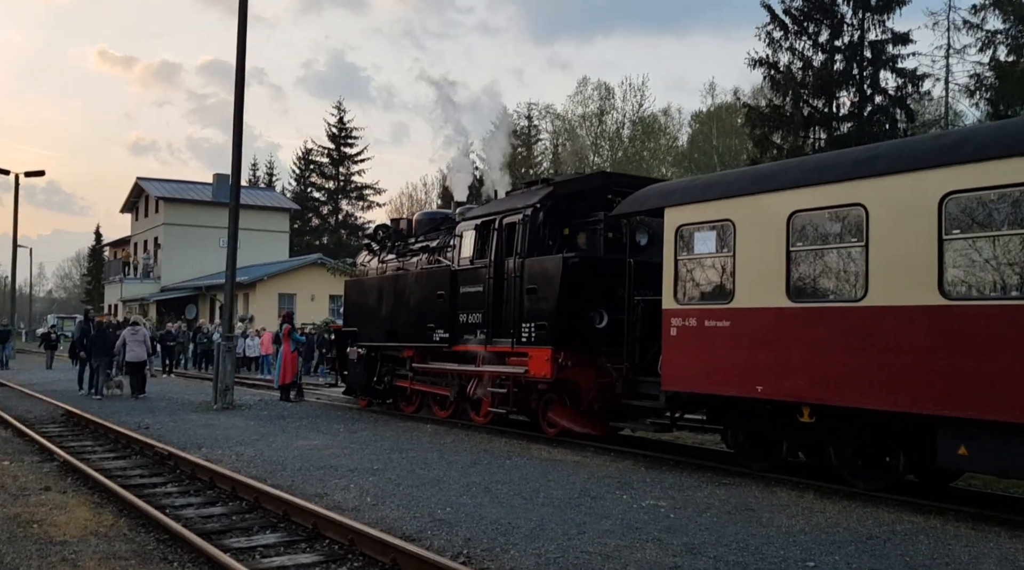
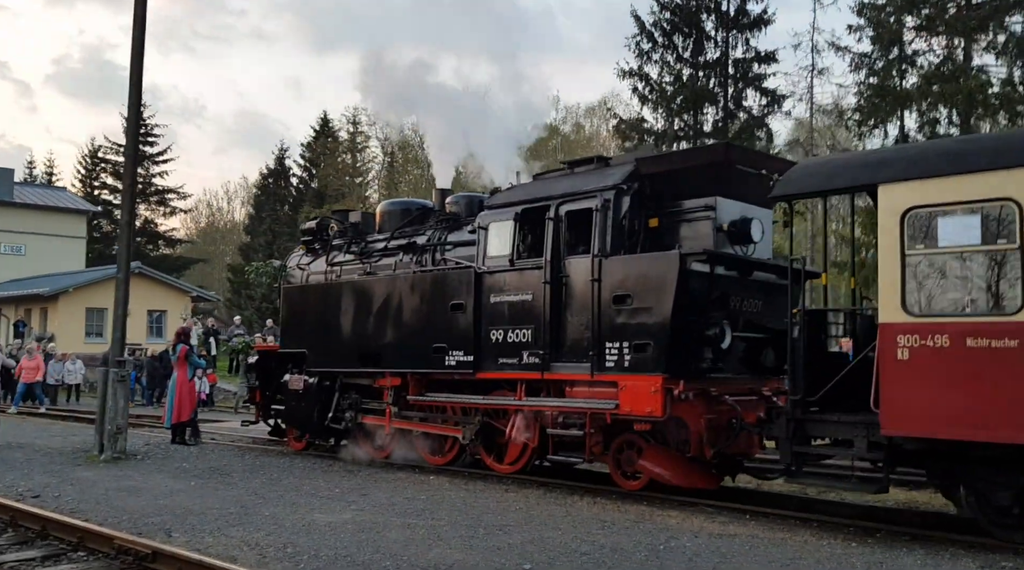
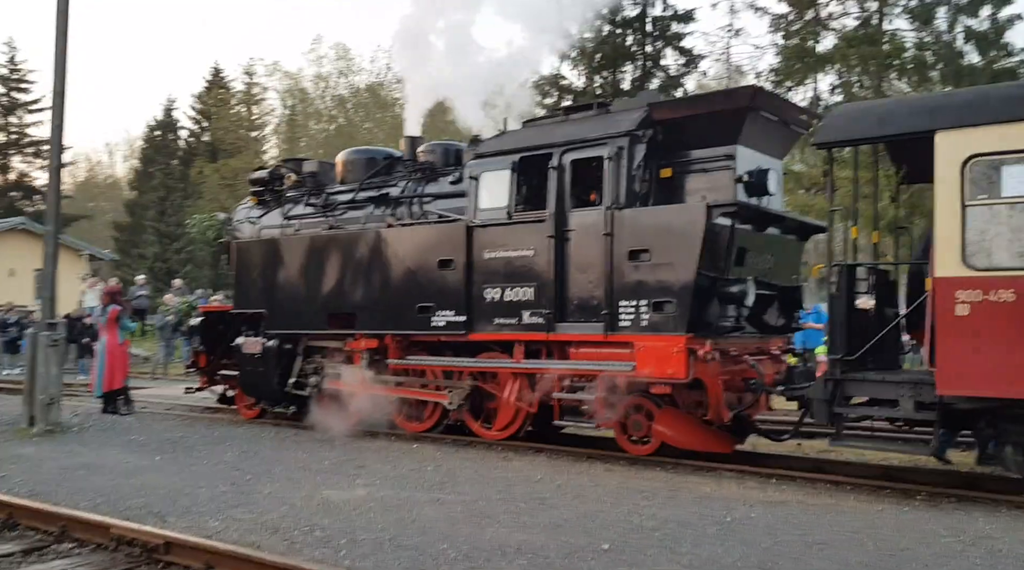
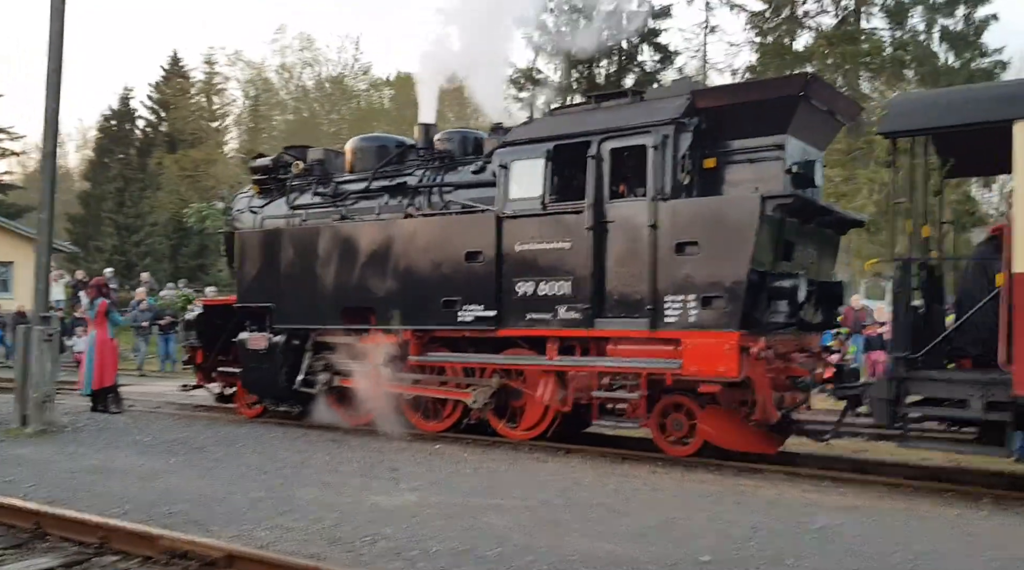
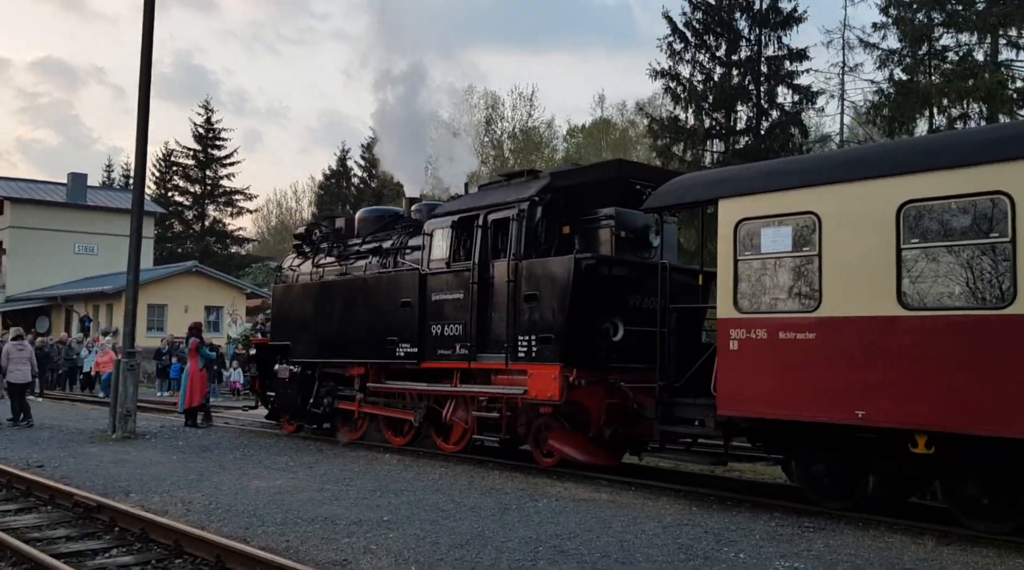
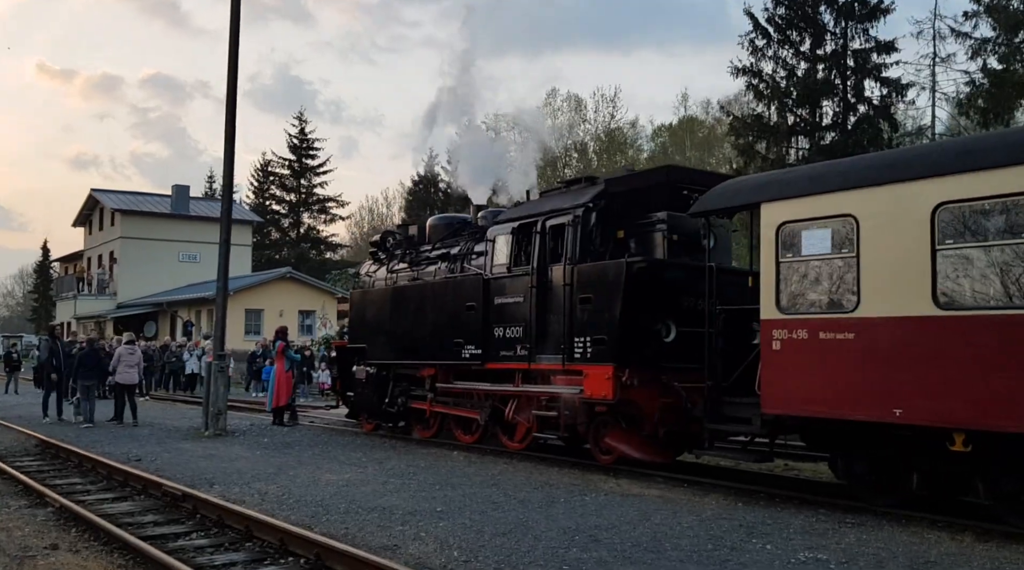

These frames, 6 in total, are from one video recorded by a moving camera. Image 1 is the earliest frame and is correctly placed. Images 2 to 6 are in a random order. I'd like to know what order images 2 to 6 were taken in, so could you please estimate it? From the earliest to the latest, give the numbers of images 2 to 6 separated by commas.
6, 5, 2, 3, 4
